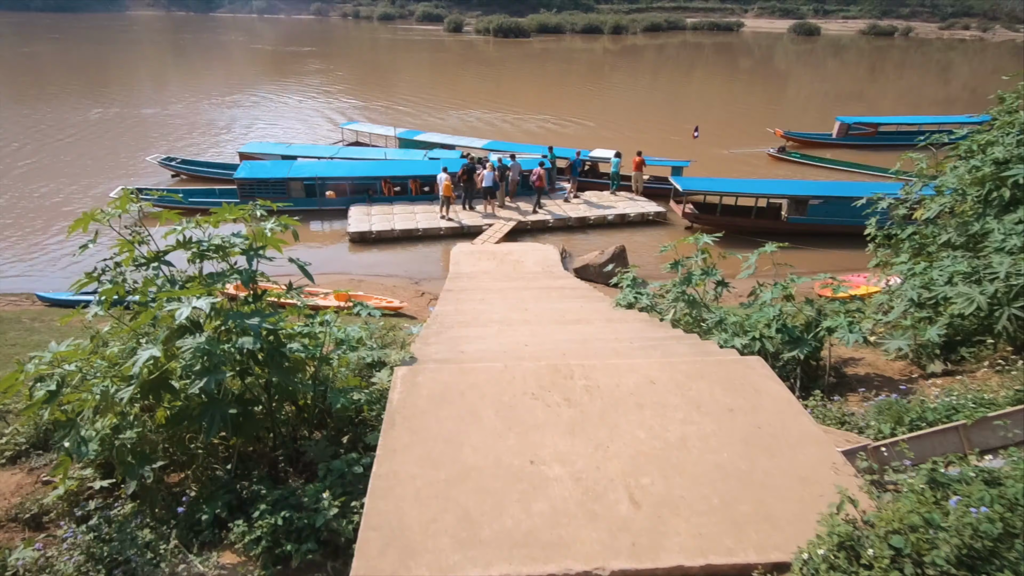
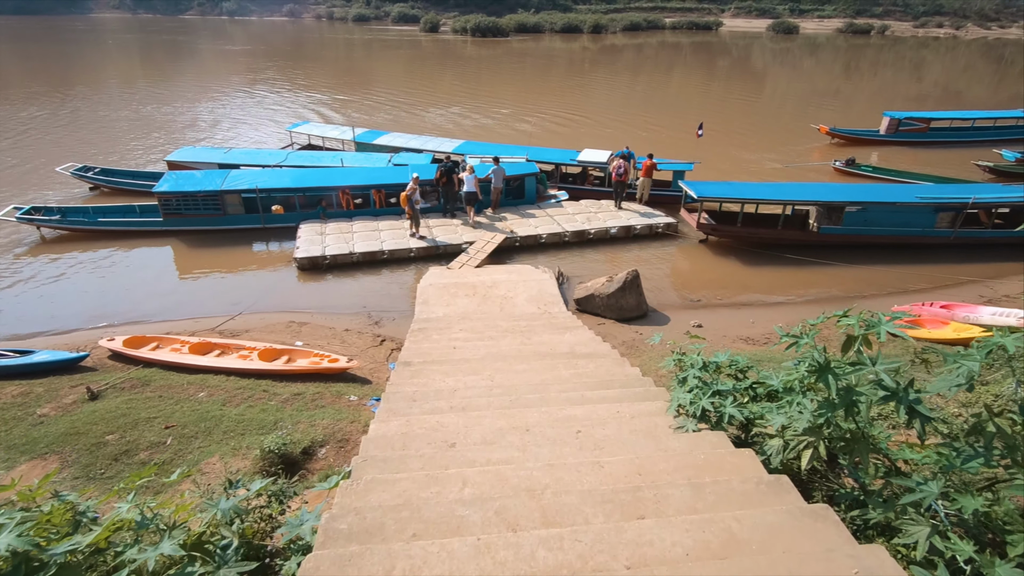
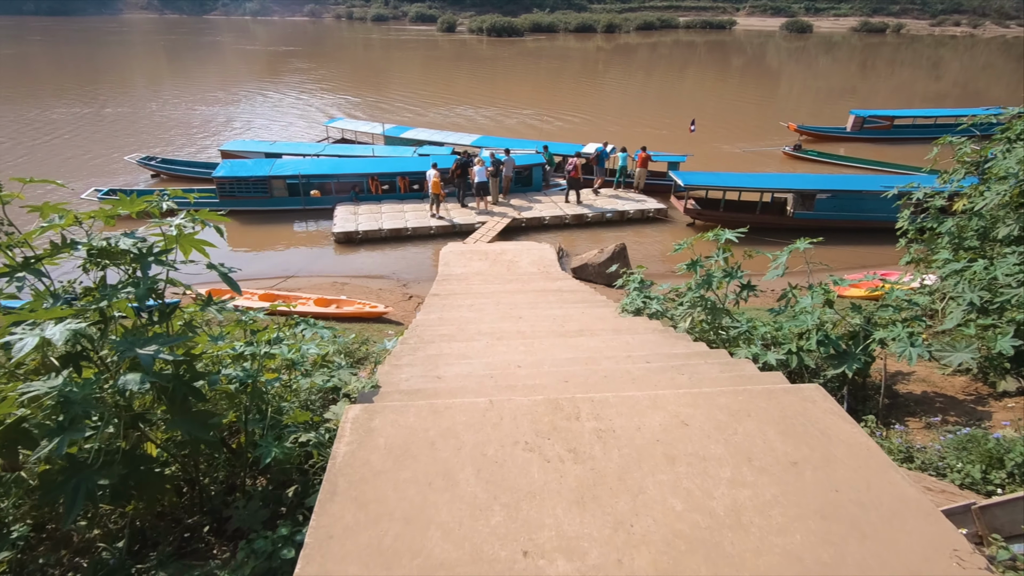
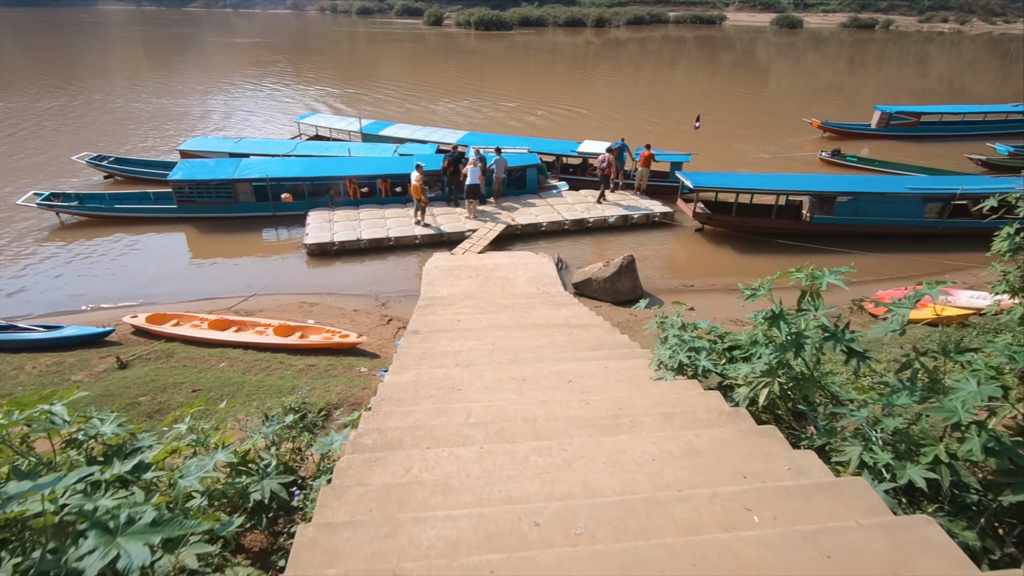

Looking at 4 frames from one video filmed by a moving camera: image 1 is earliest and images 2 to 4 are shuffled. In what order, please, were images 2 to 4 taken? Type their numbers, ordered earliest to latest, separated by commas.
3, 4, 2
